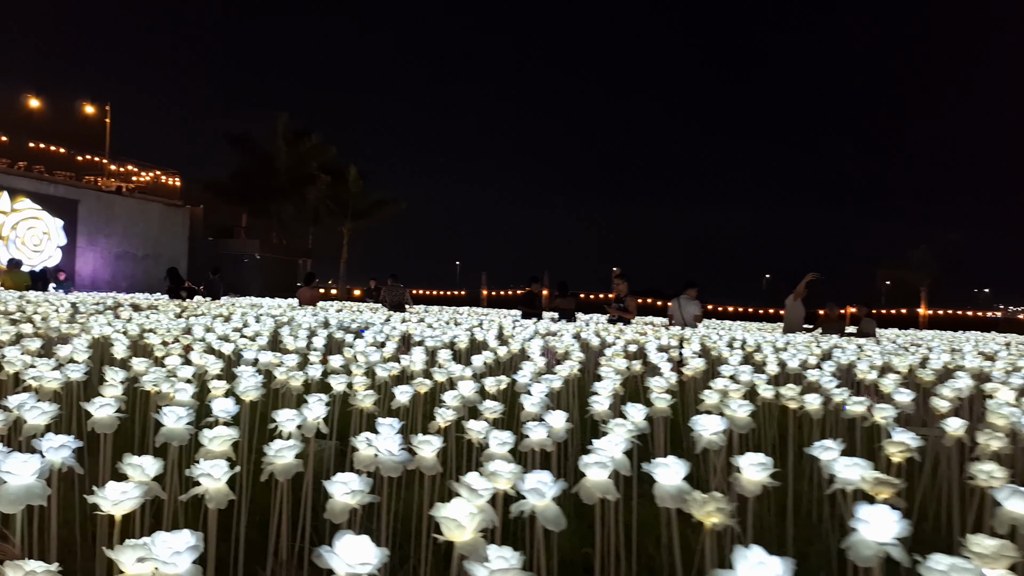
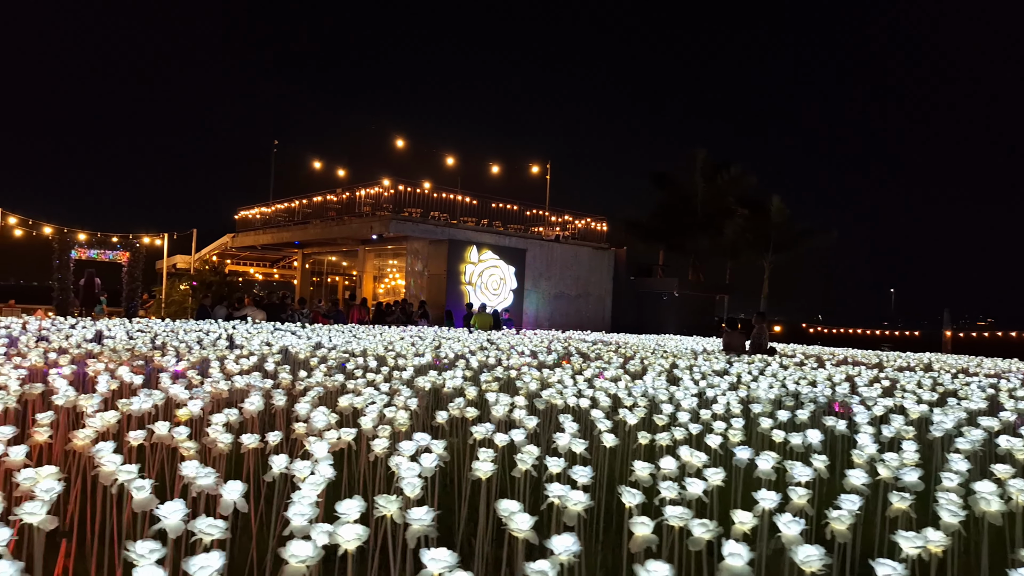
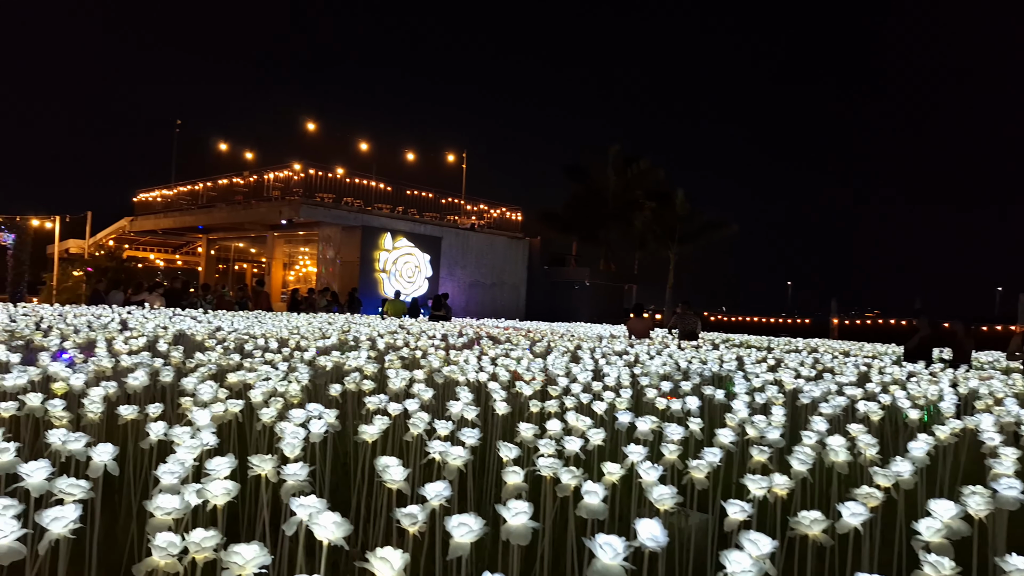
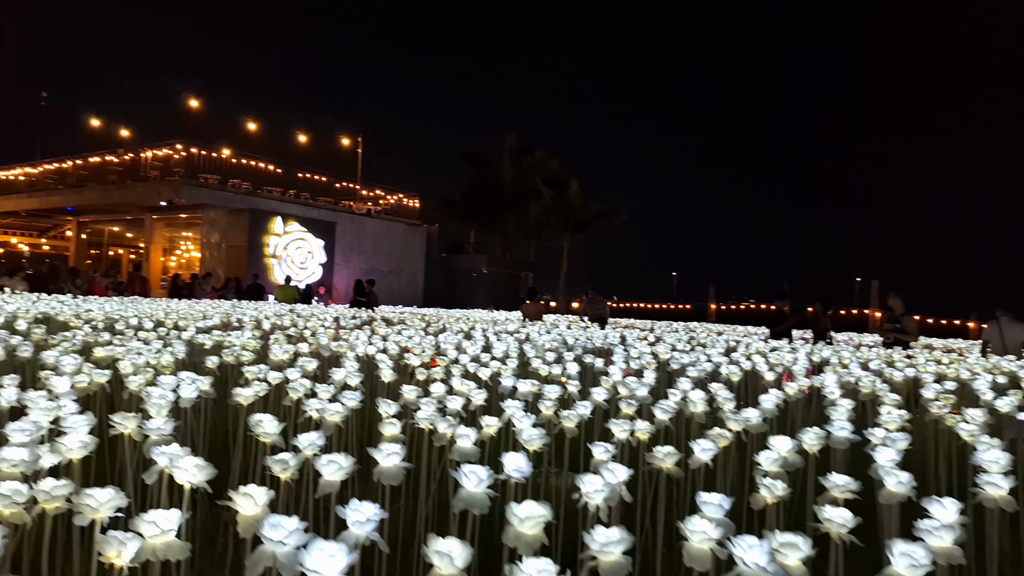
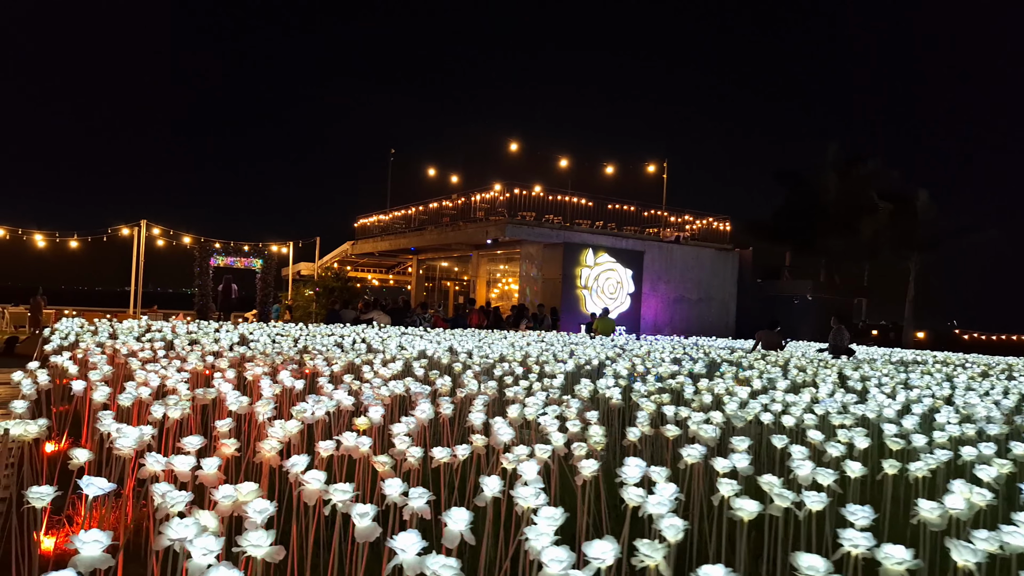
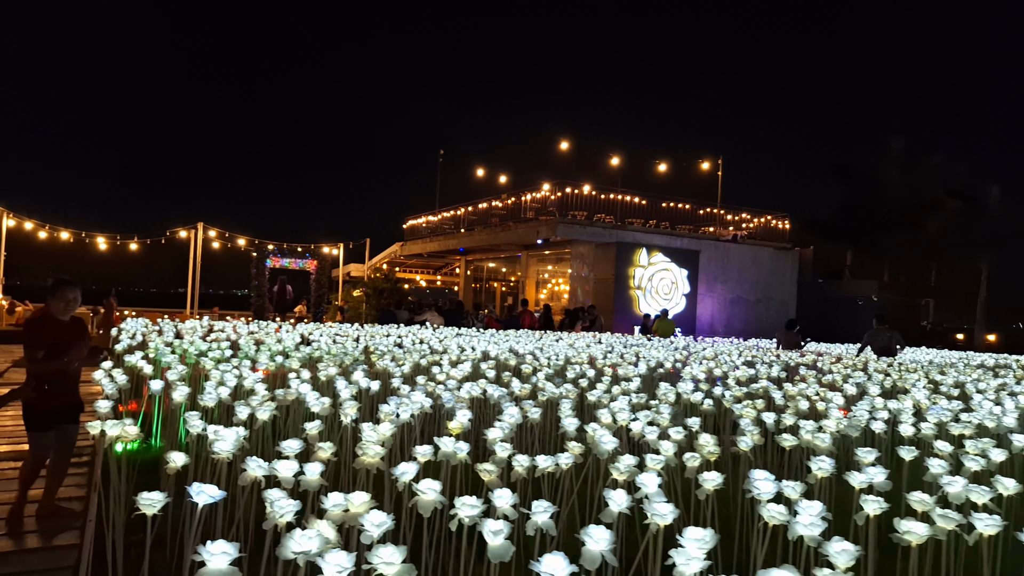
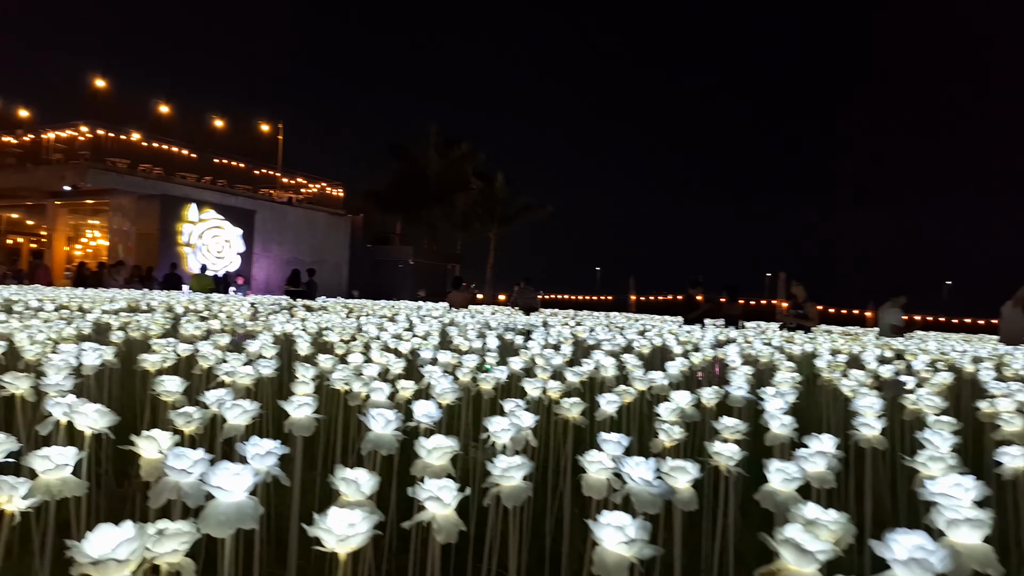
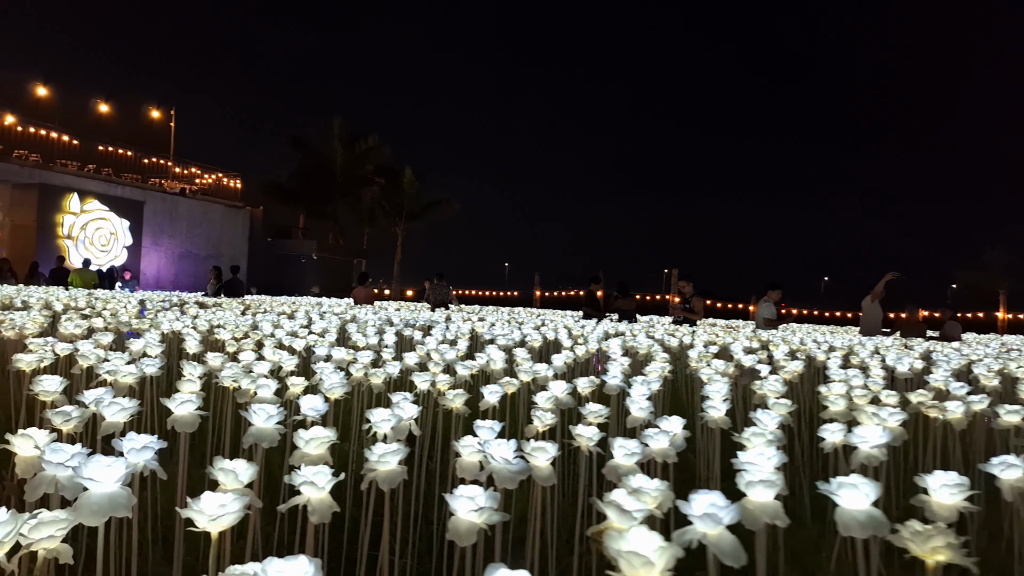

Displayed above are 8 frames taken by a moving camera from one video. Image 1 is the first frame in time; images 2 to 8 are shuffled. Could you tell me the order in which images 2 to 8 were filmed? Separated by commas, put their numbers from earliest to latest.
8, 7, 4, 3, 2, 5, 6
